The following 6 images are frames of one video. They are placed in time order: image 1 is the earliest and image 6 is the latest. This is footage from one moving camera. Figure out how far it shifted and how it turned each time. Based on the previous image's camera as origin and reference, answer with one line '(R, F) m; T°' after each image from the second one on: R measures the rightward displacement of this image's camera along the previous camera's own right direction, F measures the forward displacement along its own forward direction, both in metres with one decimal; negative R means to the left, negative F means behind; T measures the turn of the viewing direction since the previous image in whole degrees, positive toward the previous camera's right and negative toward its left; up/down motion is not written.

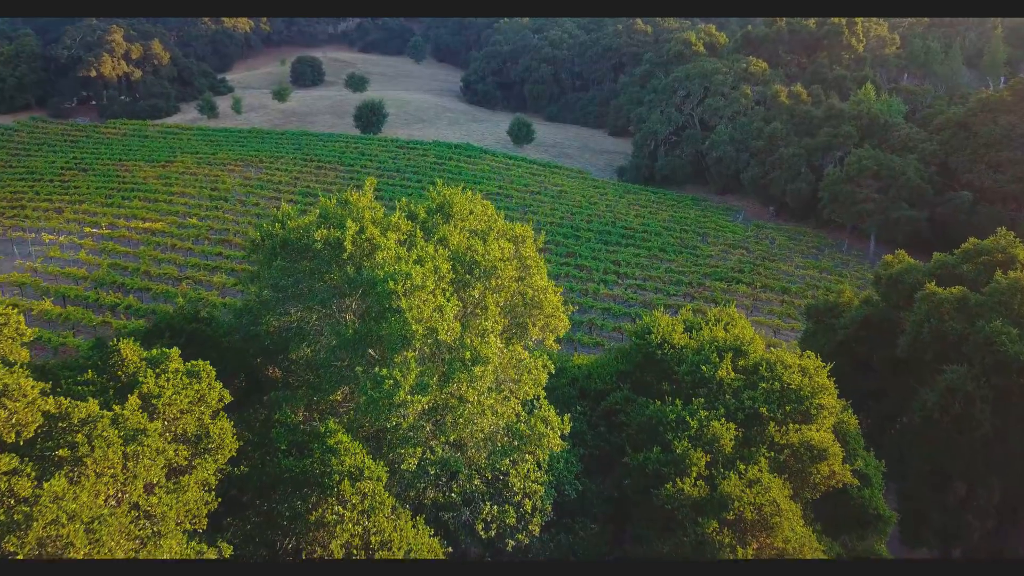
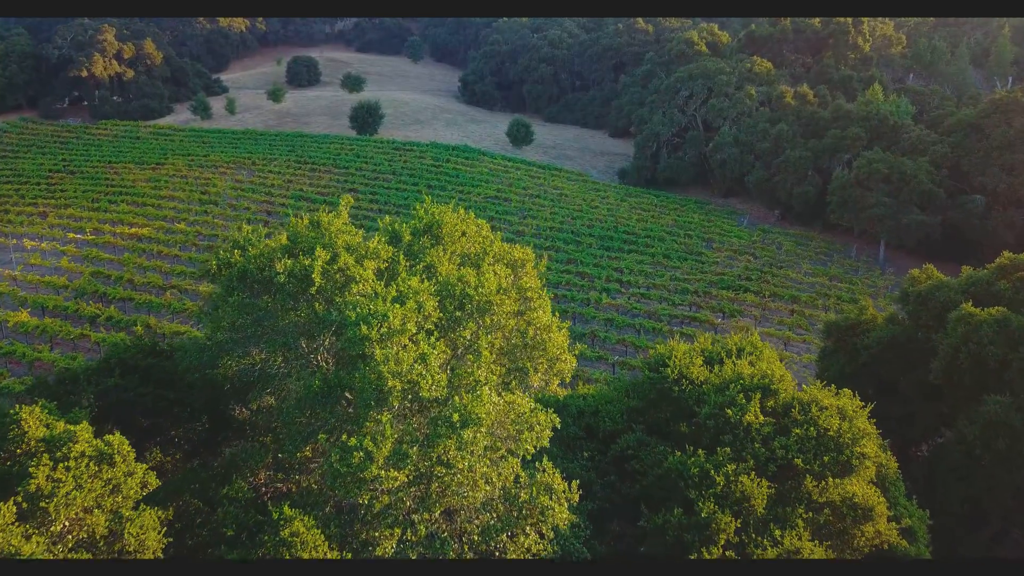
(0.0, +1.1) m; 0°
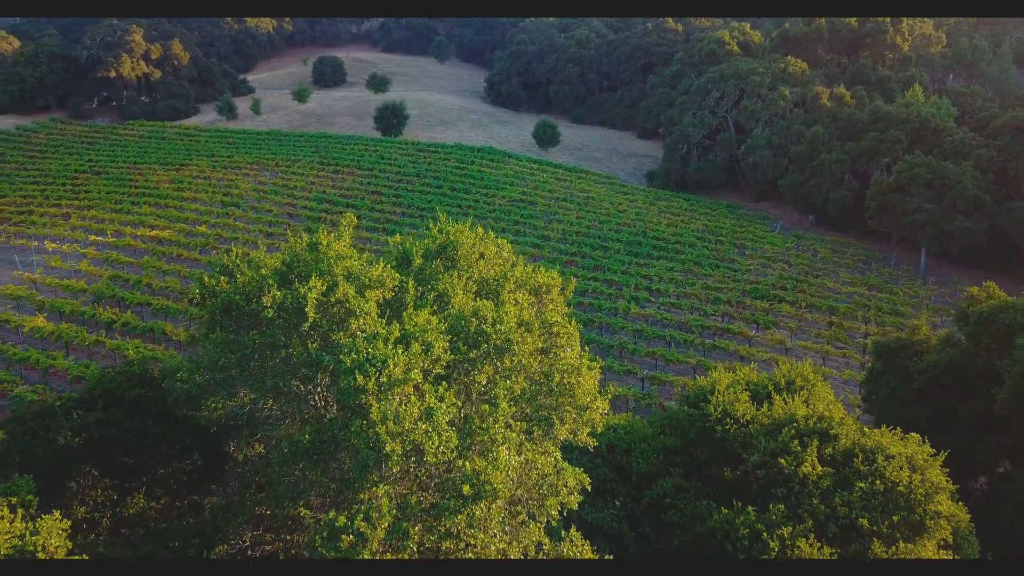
(0.0, +0.9) m; -2°
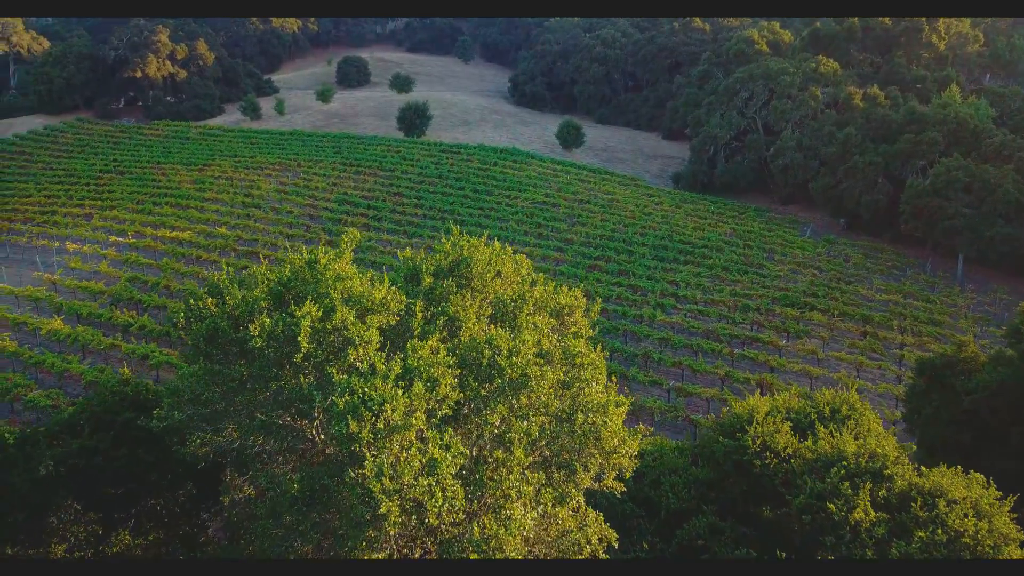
(0.0, +0.6) m; -2°
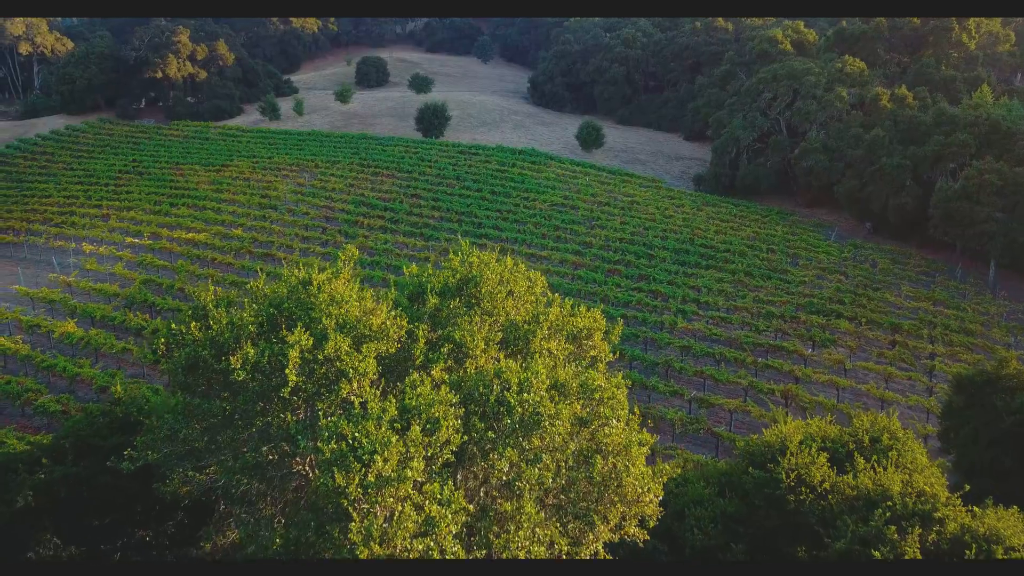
(0.0, +0.5) m; -1°
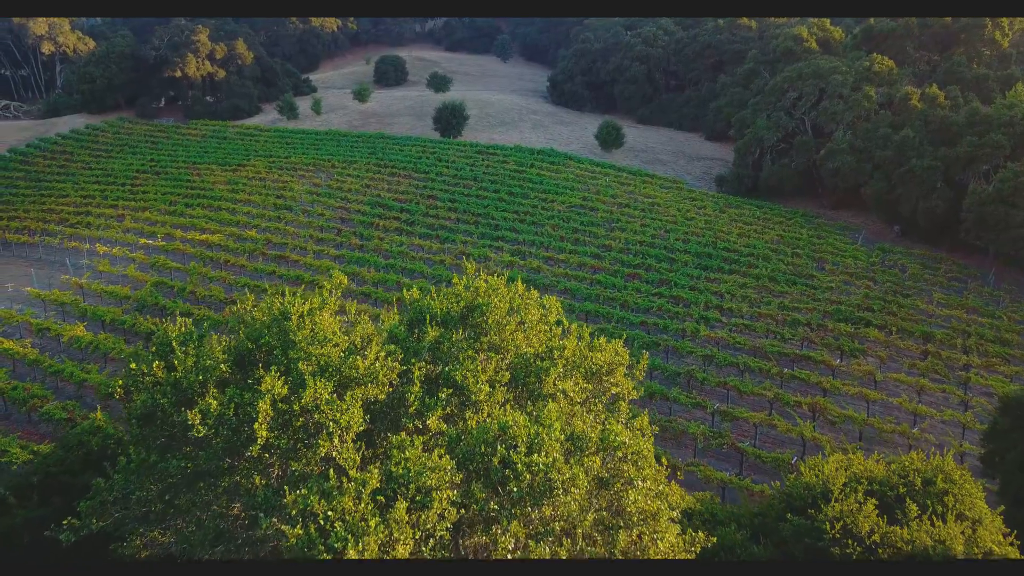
(+0.1, +0.7) m; -1°
